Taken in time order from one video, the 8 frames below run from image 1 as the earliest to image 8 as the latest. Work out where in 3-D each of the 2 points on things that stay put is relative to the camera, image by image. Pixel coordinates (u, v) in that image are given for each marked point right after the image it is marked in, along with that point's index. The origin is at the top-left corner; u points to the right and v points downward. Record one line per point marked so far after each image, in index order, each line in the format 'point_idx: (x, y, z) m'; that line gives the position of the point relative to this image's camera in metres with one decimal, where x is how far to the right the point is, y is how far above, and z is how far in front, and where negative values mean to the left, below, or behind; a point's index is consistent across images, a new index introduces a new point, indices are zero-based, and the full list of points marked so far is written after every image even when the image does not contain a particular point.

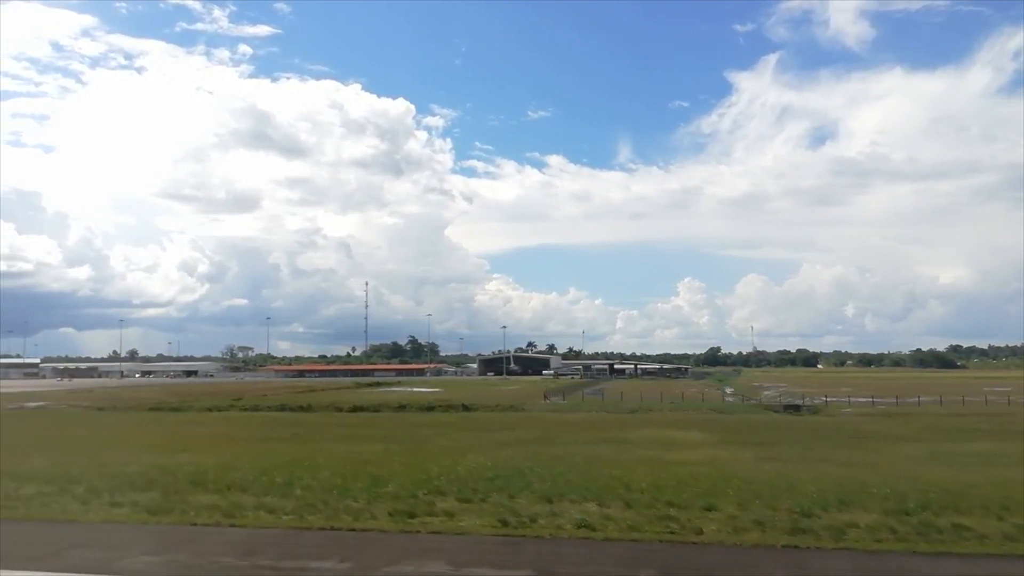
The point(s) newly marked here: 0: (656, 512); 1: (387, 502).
0: (+2.6, -4.0, +16.6) m
1: (-2.3, -4.2, +18.0) m
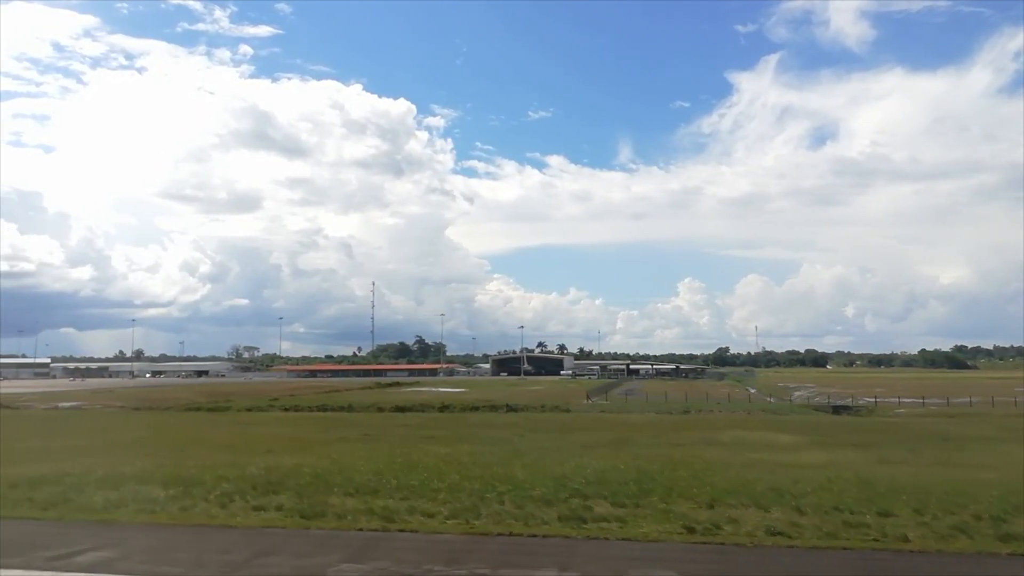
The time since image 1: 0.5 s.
0: (+5.6, -3.9, +15.8) m
1: (+0.6, -4.1, +17.2) m
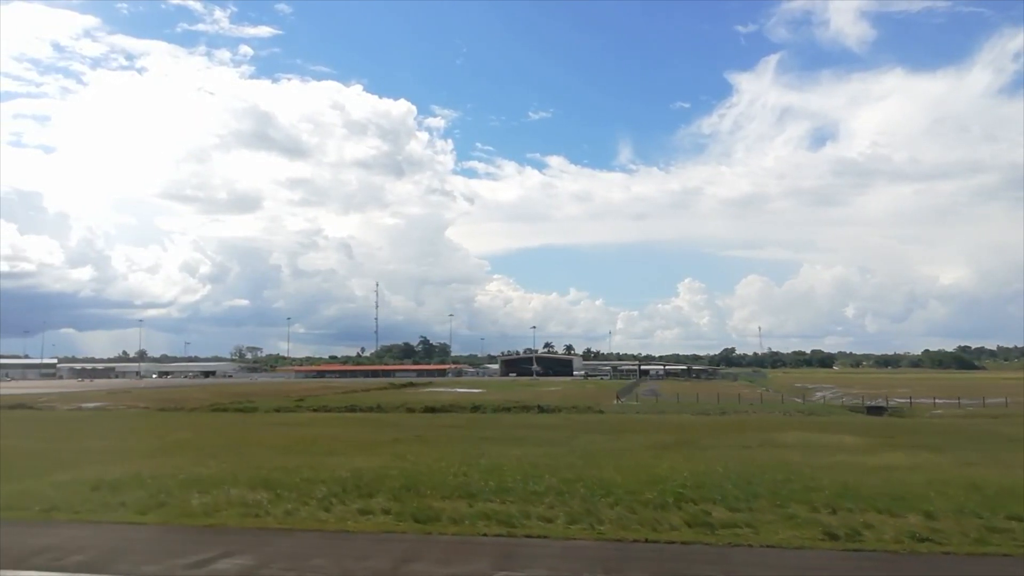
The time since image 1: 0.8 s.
0: (+7.7, -3.9, +15.3) m
1: (+2.7, -4.0, +16.6) m
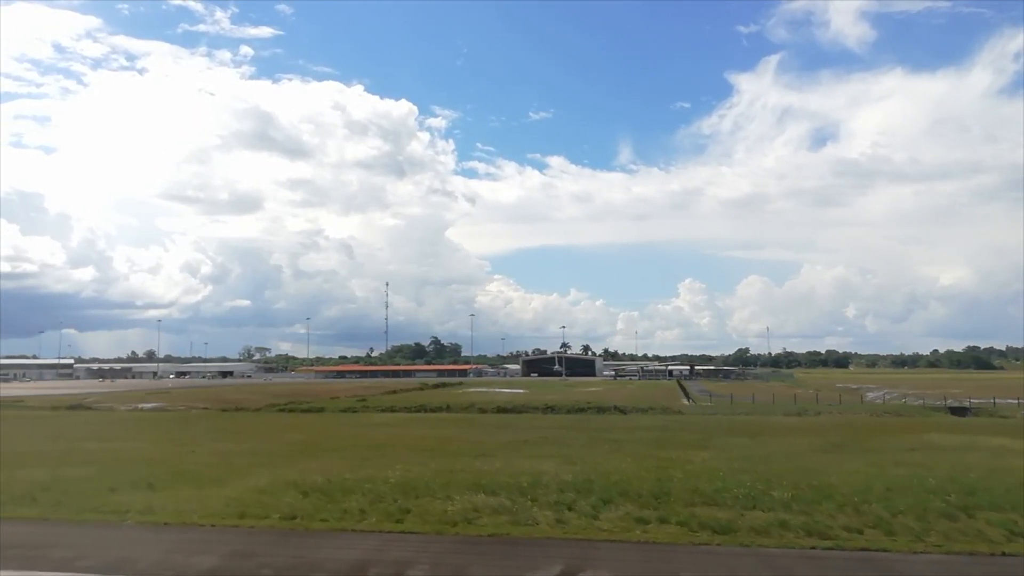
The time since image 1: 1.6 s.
0: (+12.5, -3.8, +14.1) m
1: (+7.5, -3.9, +15.5) m
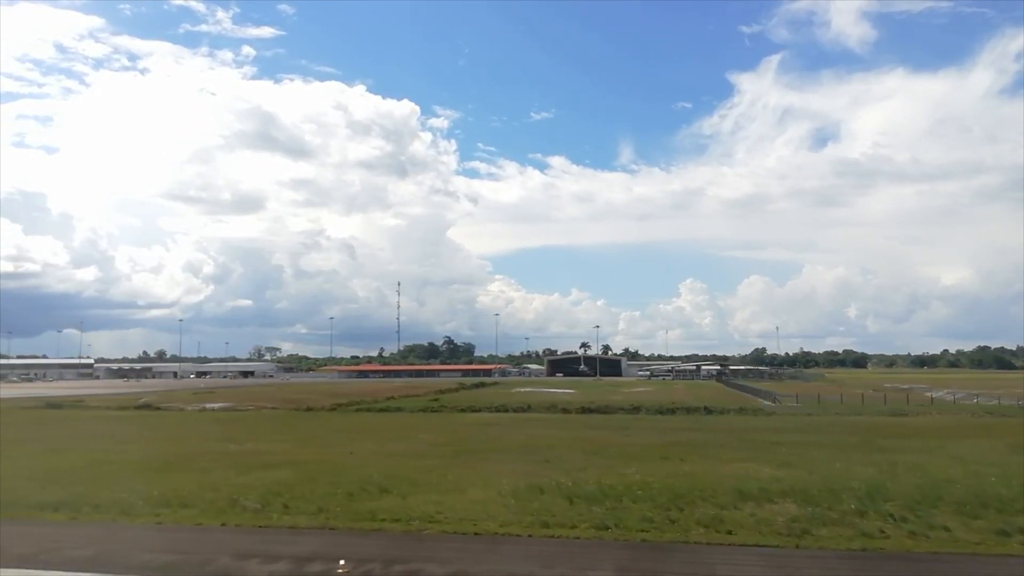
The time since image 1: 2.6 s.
0: (+17.9, -3.6, +12.9) m
1: (+12.9, -3.7, +14.3) m
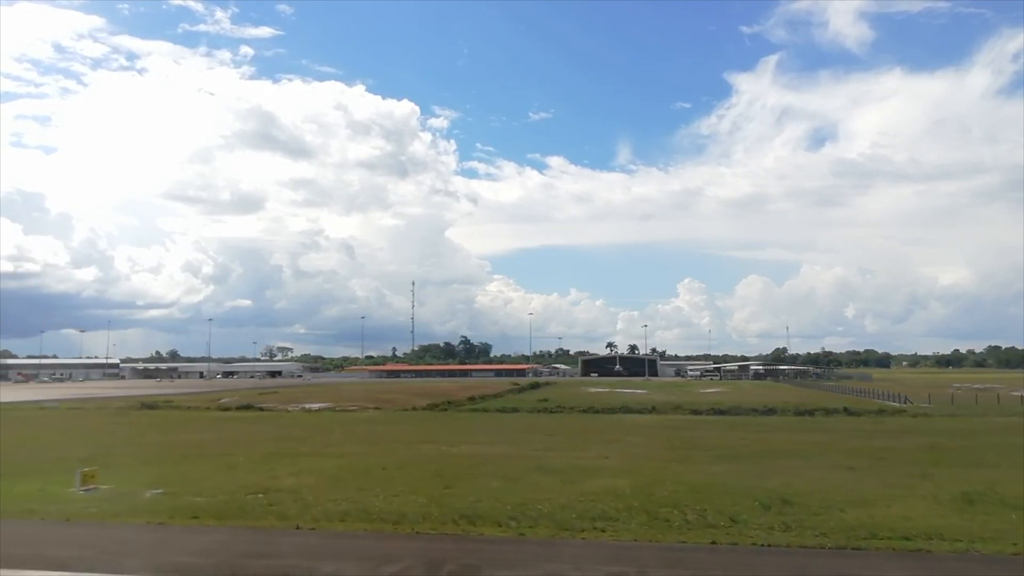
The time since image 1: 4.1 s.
0: (+25.9, -3.4, +11.0) m
1: (+20.9, -3.5, +12.4) m
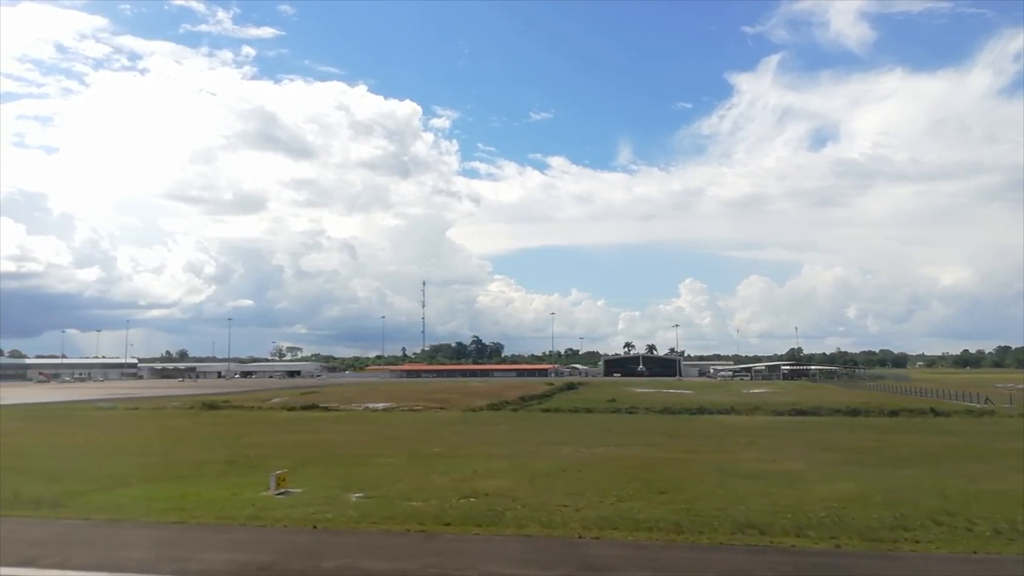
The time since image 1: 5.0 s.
0: (+30.6, -3.3, +9.9) m
1: (+25.6, -3.4, +11.3) m
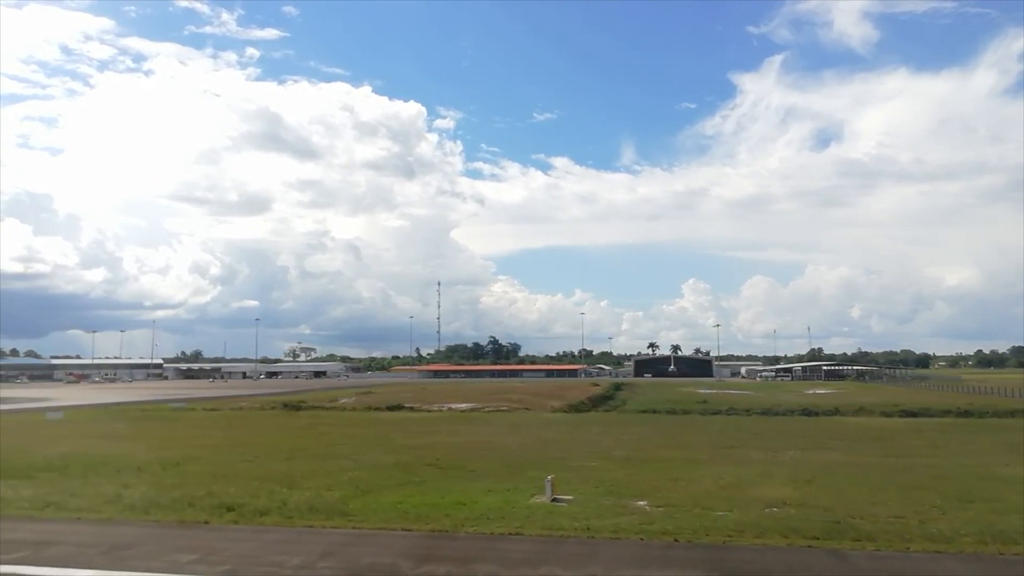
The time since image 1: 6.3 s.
0: (+36.5, -3.1, +8.4) m
1: (+31.5, -3.3, +9.8) m
